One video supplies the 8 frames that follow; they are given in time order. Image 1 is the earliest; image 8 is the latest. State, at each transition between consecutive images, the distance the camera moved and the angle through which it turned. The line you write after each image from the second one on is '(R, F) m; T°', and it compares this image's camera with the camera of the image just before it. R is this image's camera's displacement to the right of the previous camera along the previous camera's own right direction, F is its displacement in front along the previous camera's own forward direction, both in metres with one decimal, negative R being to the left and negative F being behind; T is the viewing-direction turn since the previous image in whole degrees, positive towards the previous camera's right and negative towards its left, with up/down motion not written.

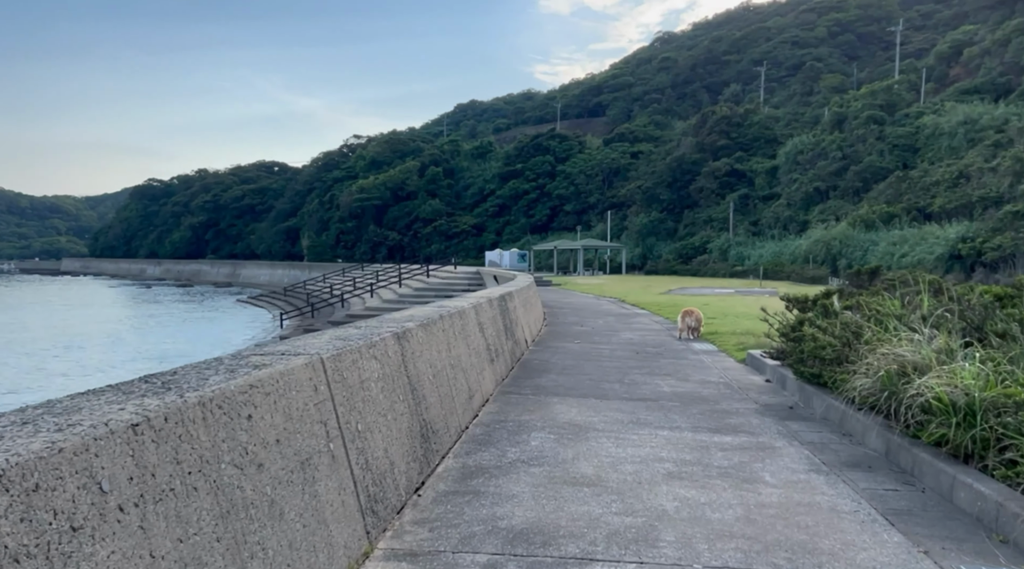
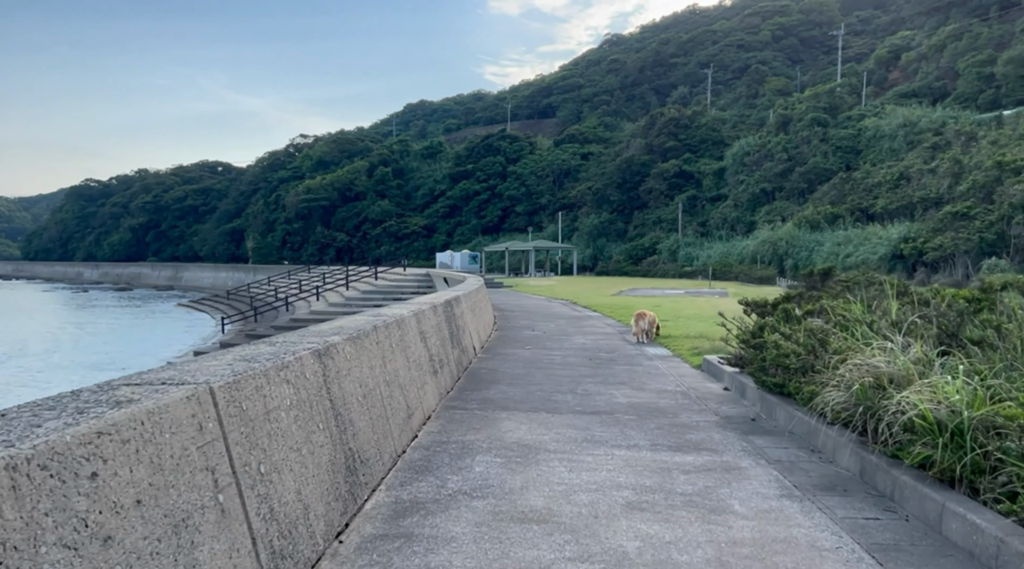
(+0.1, +0.5) m; +4°
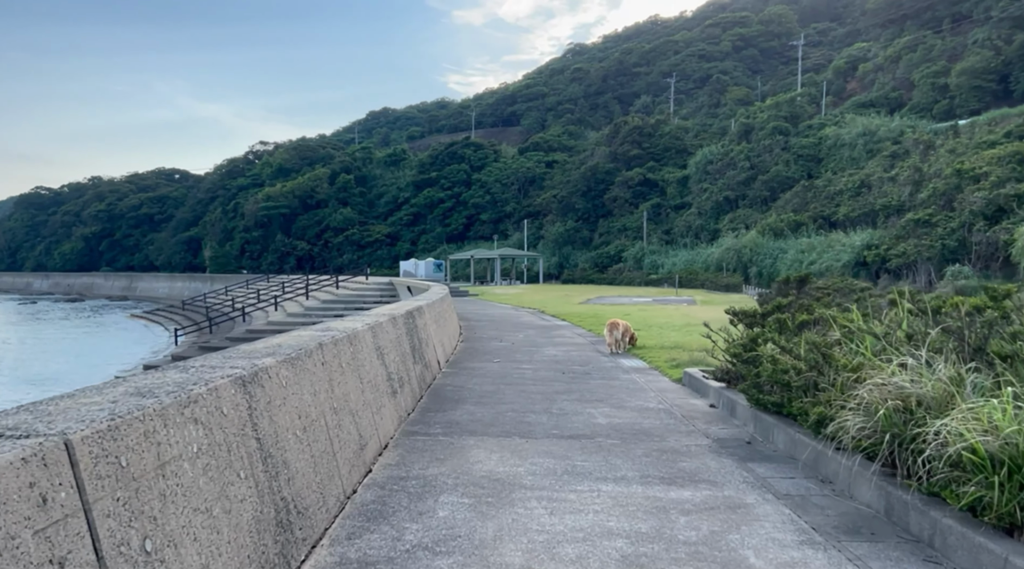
(0.0, +0.7) m; +3°
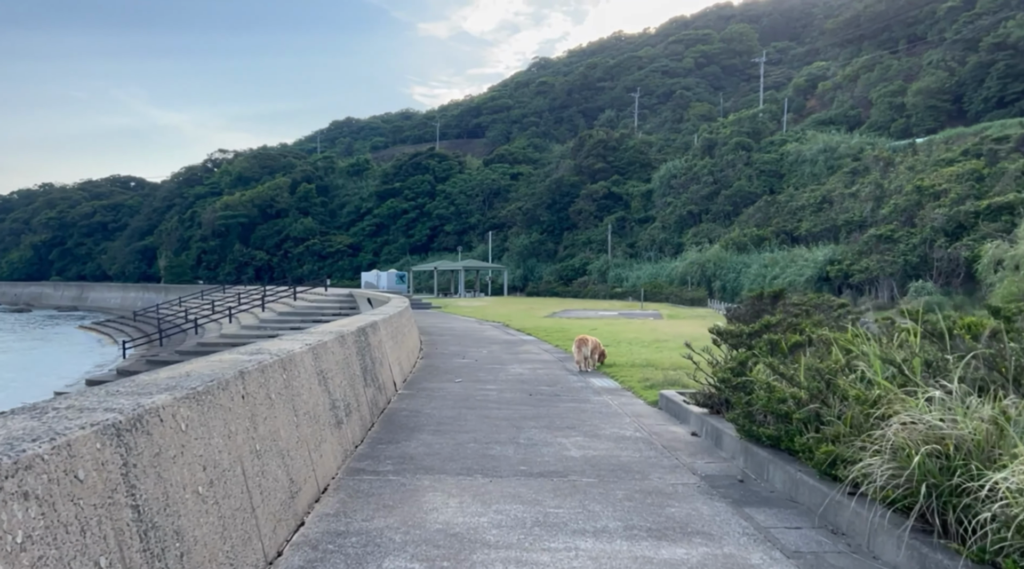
(0.0, +0.7) m; +3°
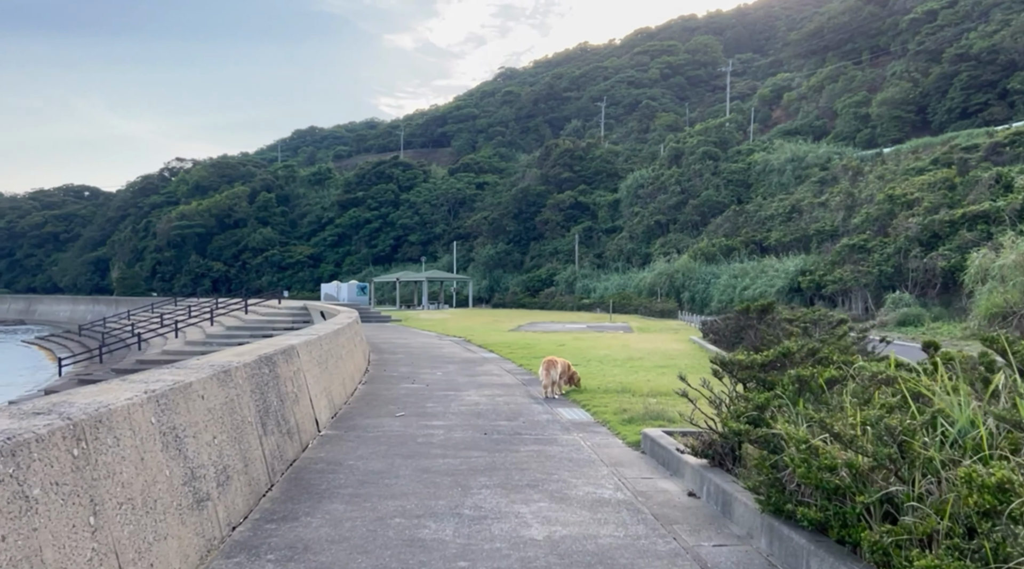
(+0.1, +1.4) m; +2°
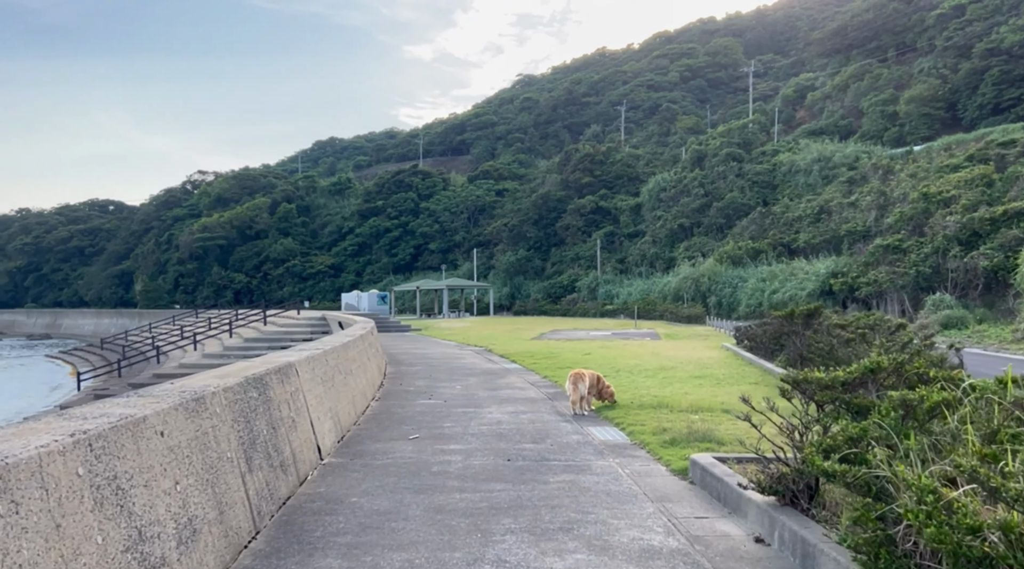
(0.0, +0.8) m; -2°
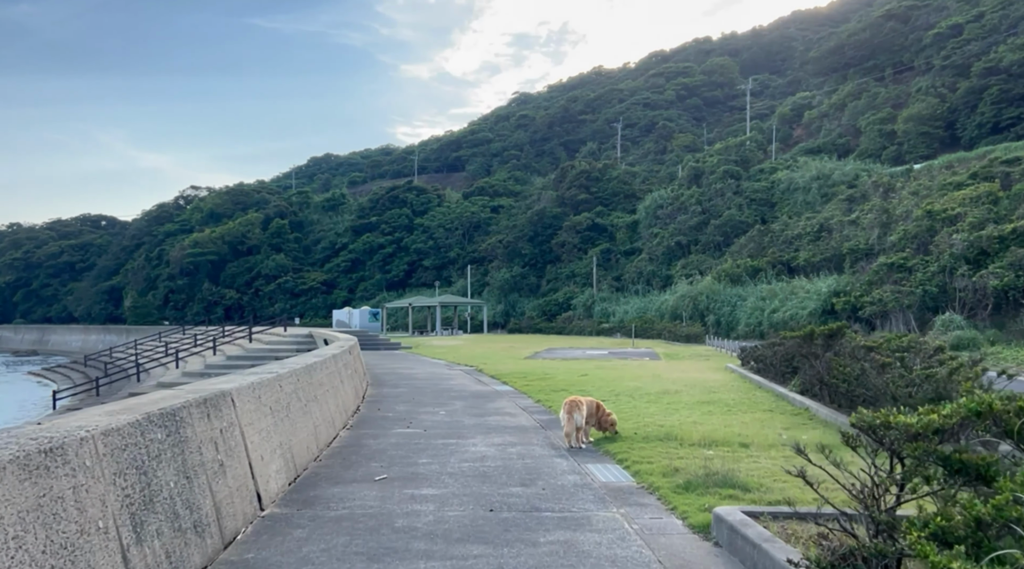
(+0.1, +1.0) m; 0°
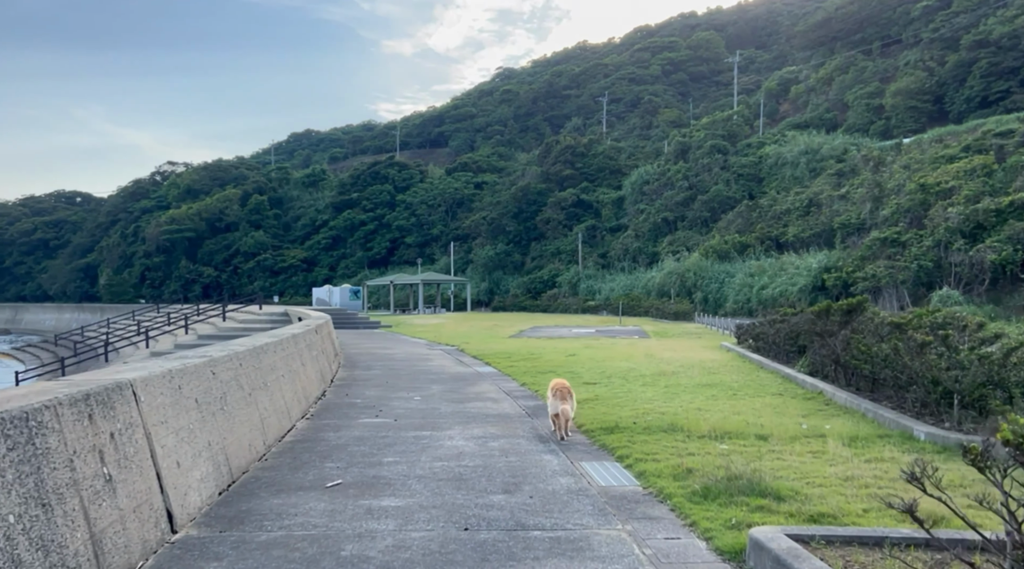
(0.0, +1.0) m; +1°
